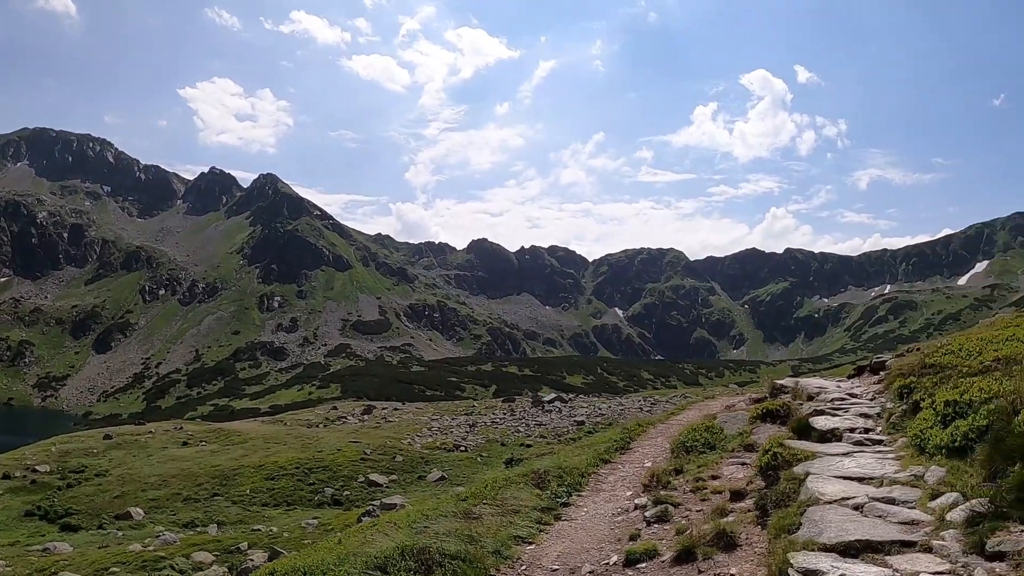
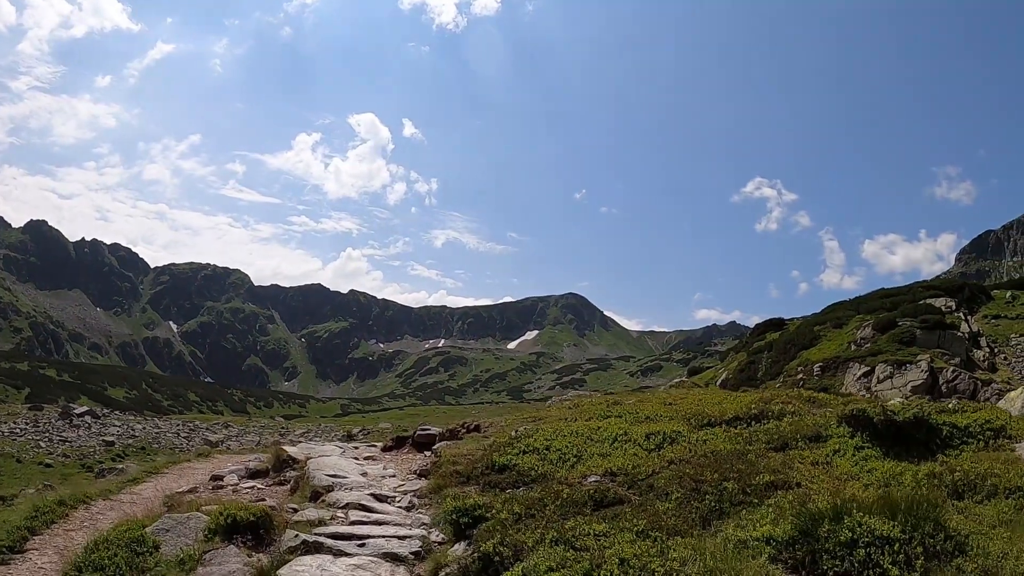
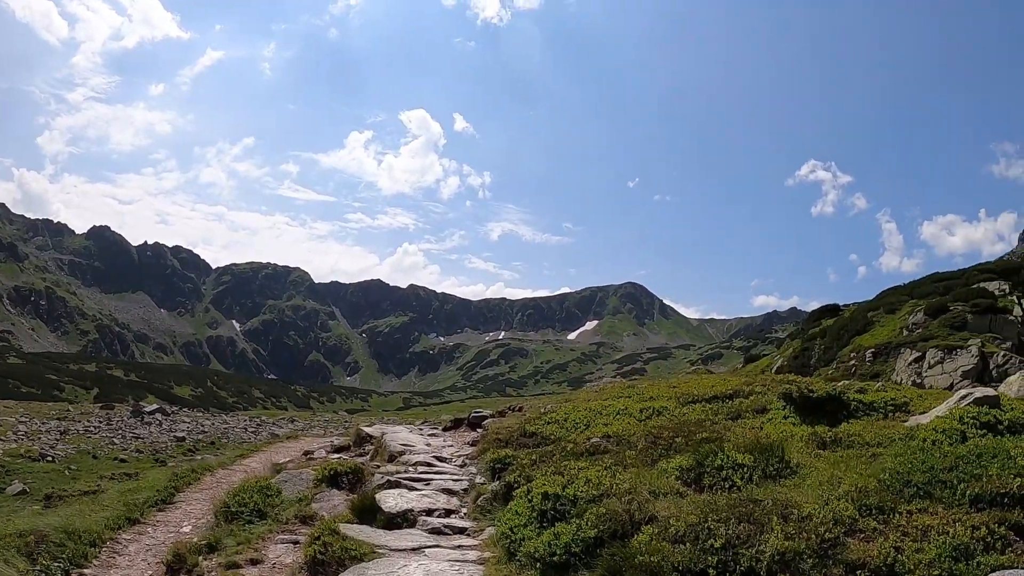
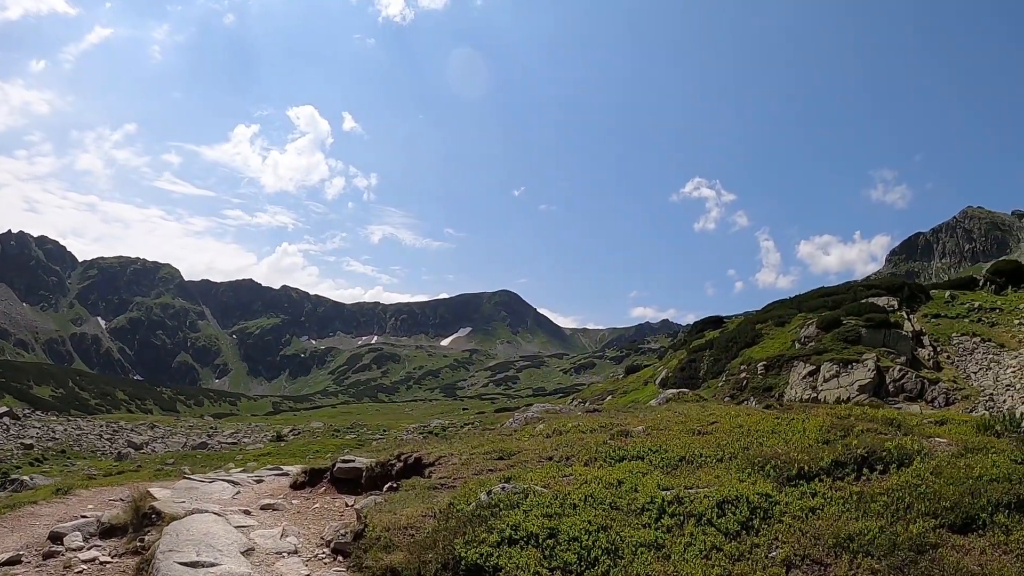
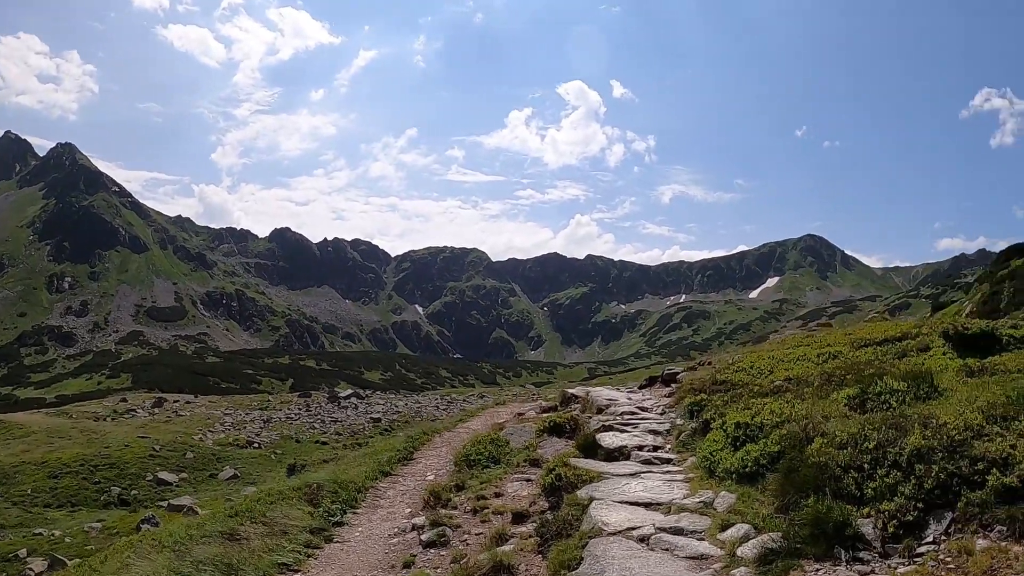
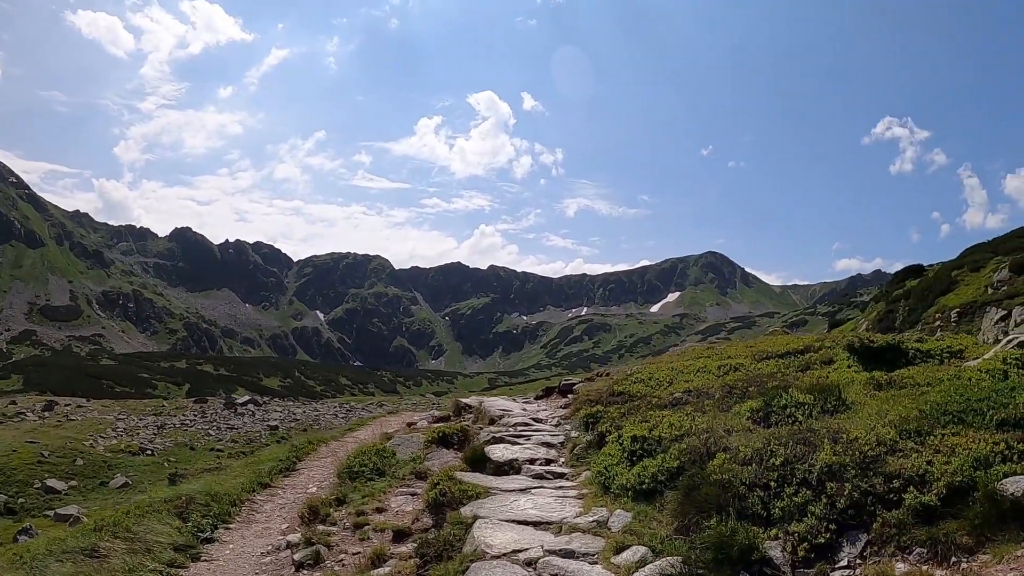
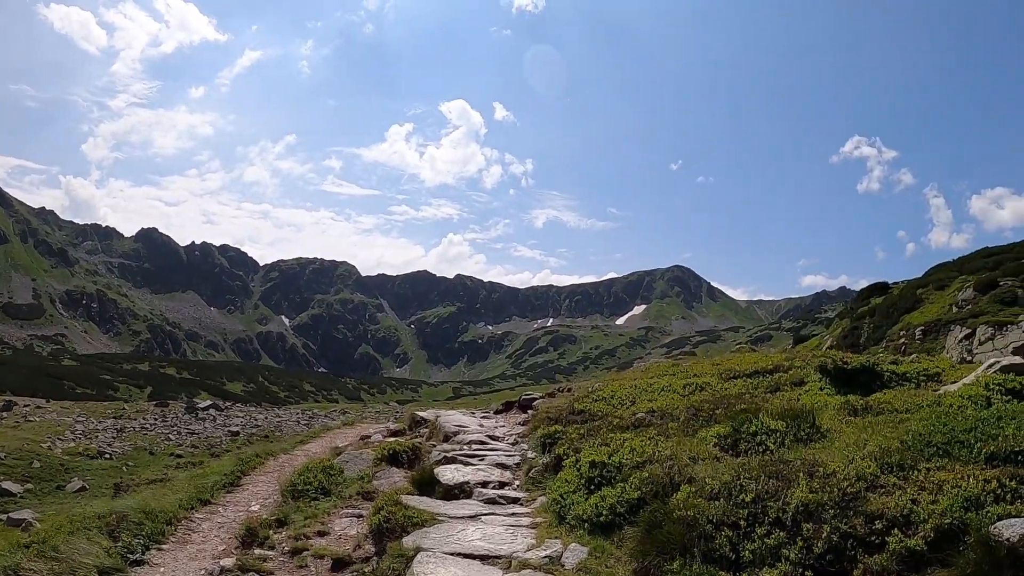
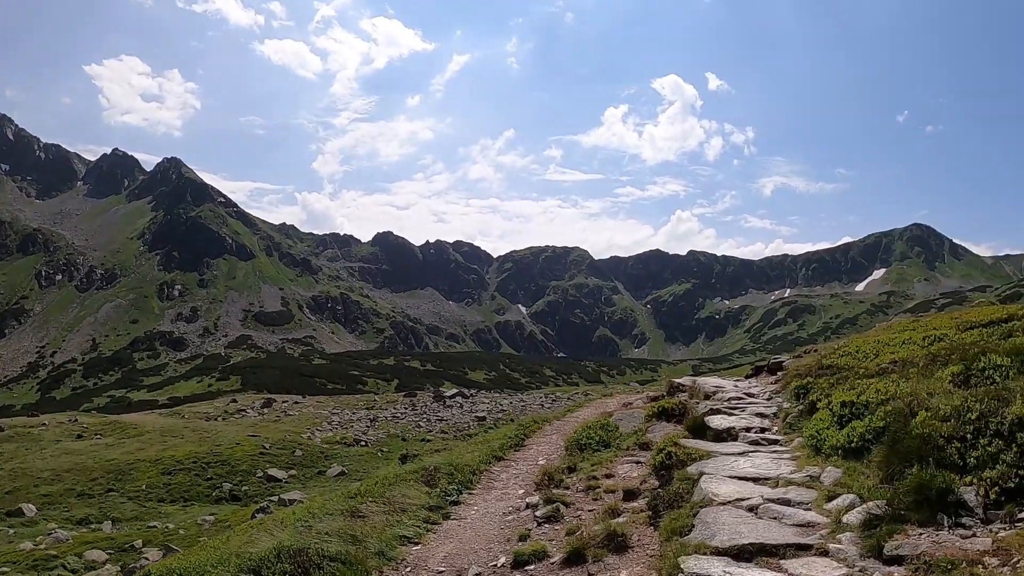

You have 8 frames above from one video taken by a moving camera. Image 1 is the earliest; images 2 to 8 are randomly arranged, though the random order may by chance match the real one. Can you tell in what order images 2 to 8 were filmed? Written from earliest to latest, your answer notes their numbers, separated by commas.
8, 5, 6, 7, 3, 2, 4
